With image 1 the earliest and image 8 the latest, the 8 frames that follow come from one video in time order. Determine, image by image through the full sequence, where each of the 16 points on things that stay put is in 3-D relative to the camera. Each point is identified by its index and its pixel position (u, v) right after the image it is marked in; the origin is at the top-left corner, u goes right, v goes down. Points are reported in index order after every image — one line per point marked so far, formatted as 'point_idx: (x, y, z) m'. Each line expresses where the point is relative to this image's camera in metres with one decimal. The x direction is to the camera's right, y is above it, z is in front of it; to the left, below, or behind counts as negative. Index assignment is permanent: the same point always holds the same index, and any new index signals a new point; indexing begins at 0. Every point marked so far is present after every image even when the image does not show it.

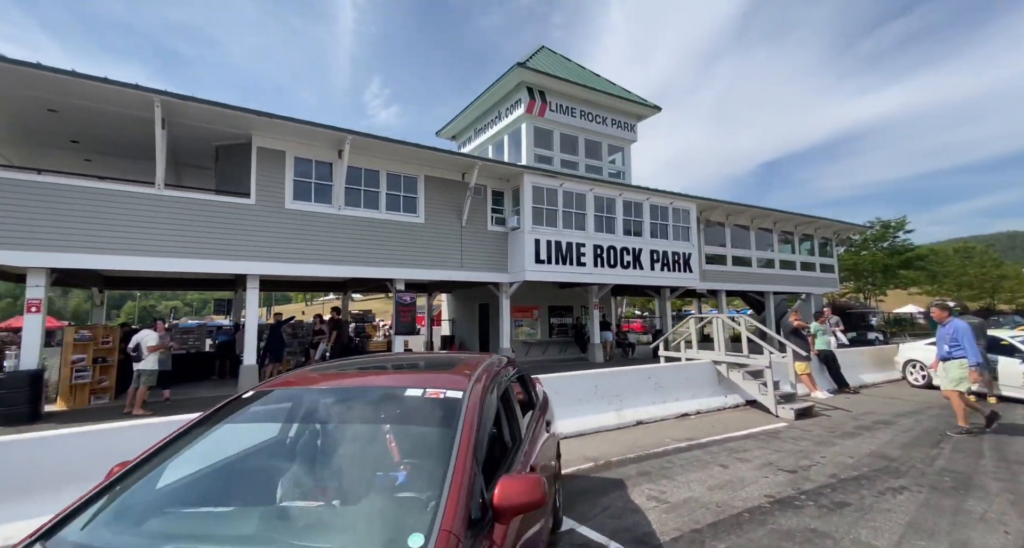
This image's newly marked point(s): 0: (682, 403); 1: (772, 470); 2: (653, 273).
0: (+3.0, -2.3, +7.7) m
1: (+2.9, -2.2, +4.8) m
2: (+5.4, 0.0, +16.5) m
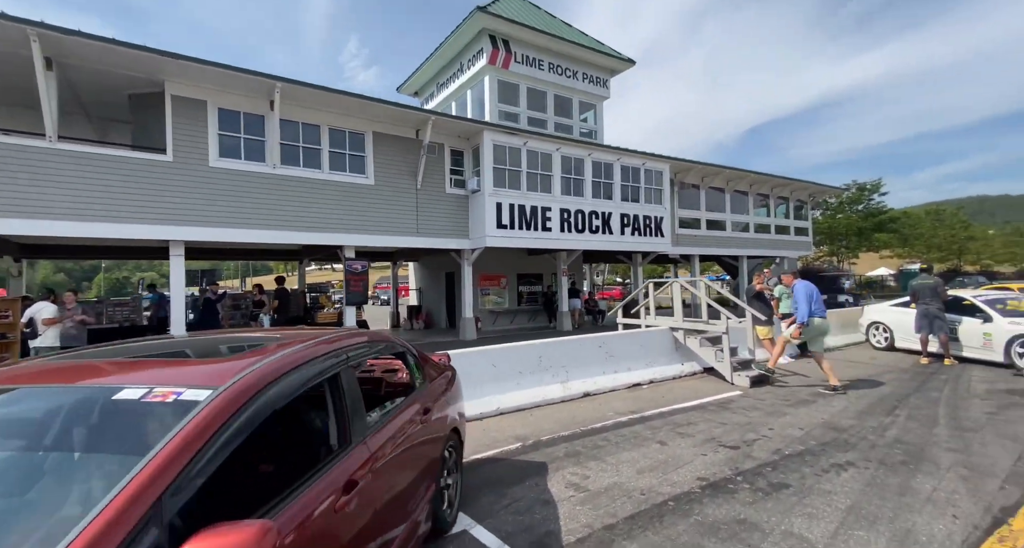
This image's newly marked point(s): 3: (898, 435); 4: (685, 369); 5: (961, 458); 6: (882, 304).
0: (+2.1, -1.7, +7.3) m
1: (+2.0, -1.8, +4.4) m
2: (+4.1, +1.3, +15.9) m
3: (+4.1, -1.7, +4.6) m
4: (+3.1, -1.8, +7.8) m
5: (+4.2, -1.7, +4.0) m
6: (+8.8, -0.7, +10.2) m
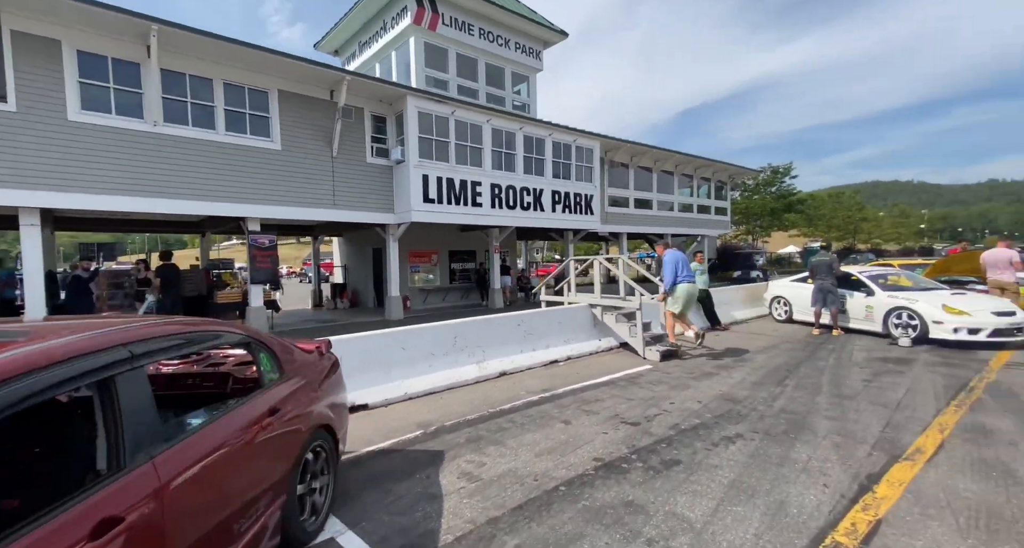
0: (+0.7, -1.3, +7.3) m
1: (+1.0, -1.6, +4.3) m
2: (+1.6, +2.2, +15.9) m
3: (+3.1, -1.5, +4.9) m
4: (+1.7, -1.3, +7.9) m
5: (+3.2, -1.5, +4.3) m
6: (+6.9, -0.2, +11.0) m
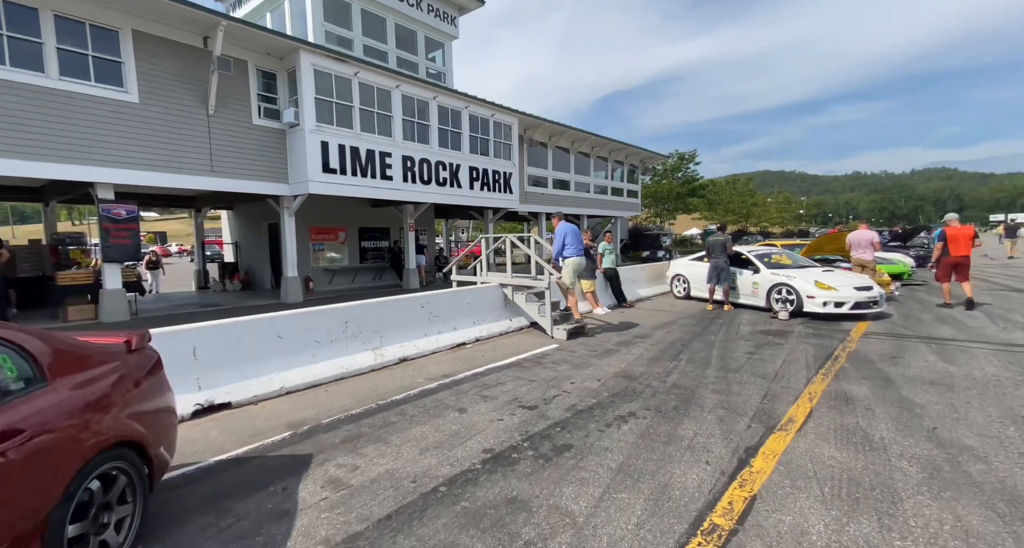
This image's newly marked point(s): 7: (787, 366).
0: (-0.8, -0.9, +6.9) m
1: (0.0, -1.3, +4.1) m
2: (-1.5, +2.9, +15.4) m
3: (+1.9, -1.2, +5.0) m
4: (0.0, -0.9, +7.7) m
5: (+2.1, -1.3, +4.4) m
6: (+4.7, +0.4, +11.6) m
7: (+3.5, -1.2, +5.5) m
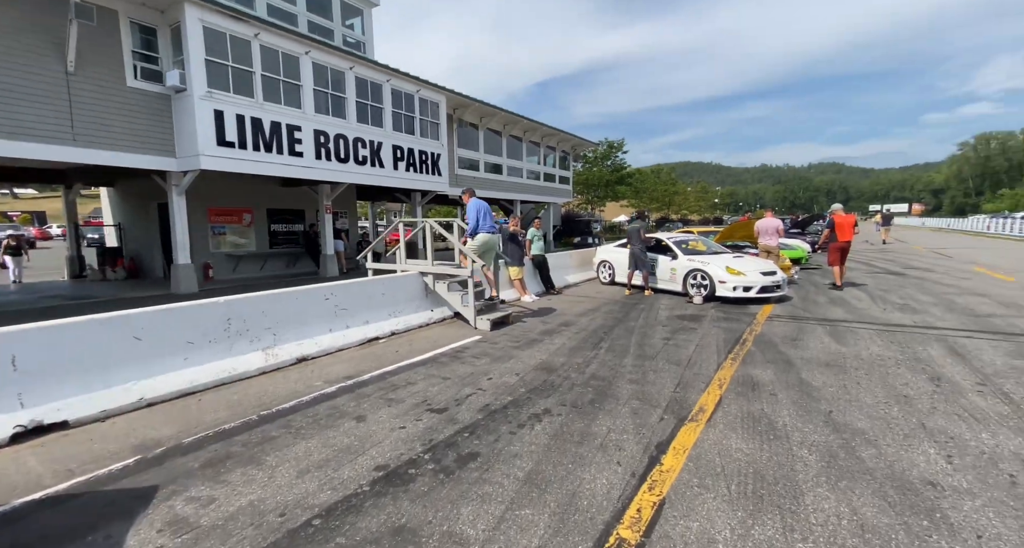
0: (-2.0, -0.7, +6.4) m
1: (-0.8, -1.2, +3.7) m
2: (-4.0, +3.4, +14.5) m
3: (+0.9, -1.1, +4.8) m
4: (-1.3, -0.7, +7.3) m
5: (+1.3, -1.2, +4.3) m
6: (+2.7, +0.8, +11.8) m
7: (+2.5, -1.0, +5.6) m
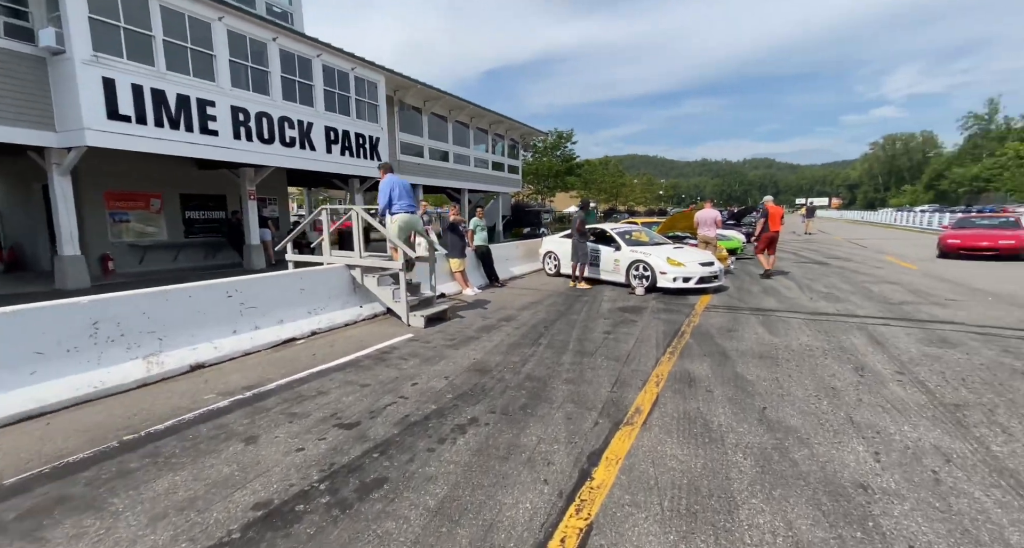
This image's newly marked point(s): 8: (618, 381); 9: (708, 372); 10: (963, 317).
0: (-2.9, -0.7, +5.7) m
1: (-1.4, -1.2, +3.2) m
2: (-5.8, +3.7, +13.5) m
3: (+0.2, -1.0, +4.5) m
4: (-2.3, -0.6, +6.7) m
5: (+0.6, -1.1, +4.1) m
6: (+1.2, +1.0, +11.6) m
7: (+1.6, -0.9, +5.5) m
8: (+1.1, -1.1, +4.4) m
9: (+2.1, -1.0, +4.6) m
10: (+6.9, -0.7, +6.6) m
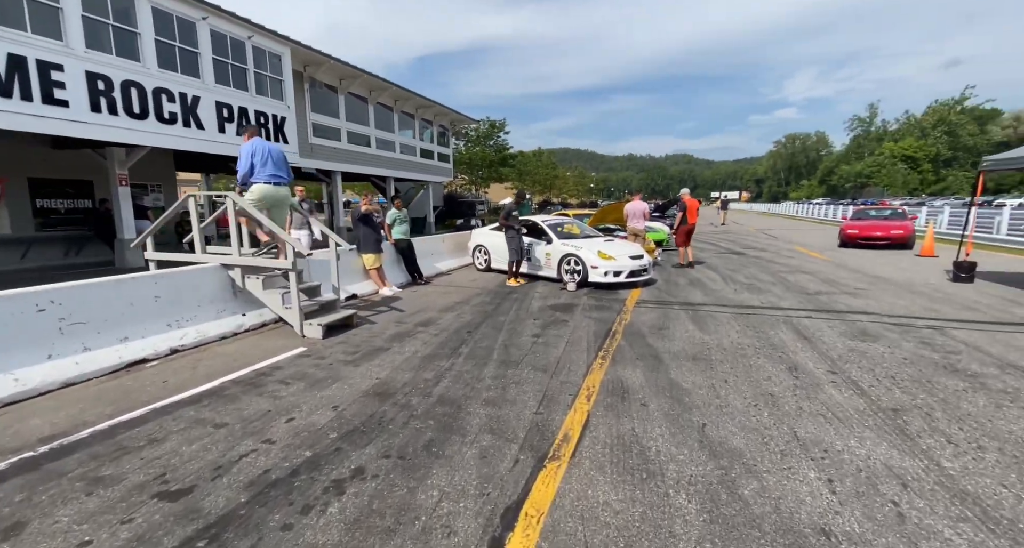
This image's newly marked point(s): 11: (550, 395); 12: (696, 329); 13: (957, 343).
0: (-3.9, -0.7, +4.5) m
1: (-2.0, -1.3, +2.3) m
2: (-7.9, +3.7, +11.7) m
3: (-0.6, -1.0, +3.8) m
4: (-3.4, -0.6, +5.6) m
5: (-0.2, -1.1, +3.4) m
6: (-0.7, +1.2, +10.9) m
7: (+0.7, -0.9, +5.0) m
8: (+0.3, -1.1, +3.8) m
9: (+1.3, -1.0, +4.1) m
10: (+5.7, -0.5, +6.8) m
11: (+0.3, -1.1, +3.8) m
12: (+2.5, -0.7, +5.7) m
13: (+5.1, -0.8, +4.9) m
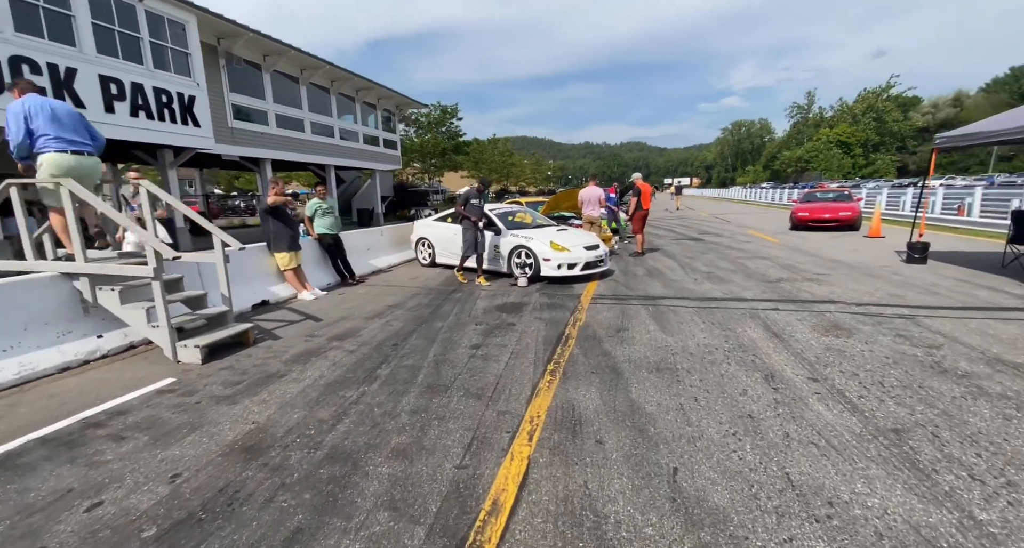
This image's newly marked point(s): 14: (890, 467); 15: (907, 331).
0: (-4.5, -0.9, +3.3) m
1: (-2.4, -1.4, +1.2) m
2: (-9.3, +3.6, +10.0) m
3: (-1.2, -1.1, +2.9) m
4: (-4.1, -0.7, +4.4) m
5: (-0.7, -1.2, +2.5) m
6: (-2.0, +1.3, +9.8) m
7: (0.0, -0.9, +4.1) m
8: (-0.3, -1.1, +2.9) m
9: (+0.7, -1.0, +3.4) m
10: (+4.9, -0.3, +6.4) m
11: (-0.2, -1.1, +3.0) m
12: (+1.7, -0.7, +5.1) m
13: (+4.4, -0.6, +4.5) m
14: (+2.2, -1.1, +2.5) m
15: (+4.3, -0.6, +4.7) m
